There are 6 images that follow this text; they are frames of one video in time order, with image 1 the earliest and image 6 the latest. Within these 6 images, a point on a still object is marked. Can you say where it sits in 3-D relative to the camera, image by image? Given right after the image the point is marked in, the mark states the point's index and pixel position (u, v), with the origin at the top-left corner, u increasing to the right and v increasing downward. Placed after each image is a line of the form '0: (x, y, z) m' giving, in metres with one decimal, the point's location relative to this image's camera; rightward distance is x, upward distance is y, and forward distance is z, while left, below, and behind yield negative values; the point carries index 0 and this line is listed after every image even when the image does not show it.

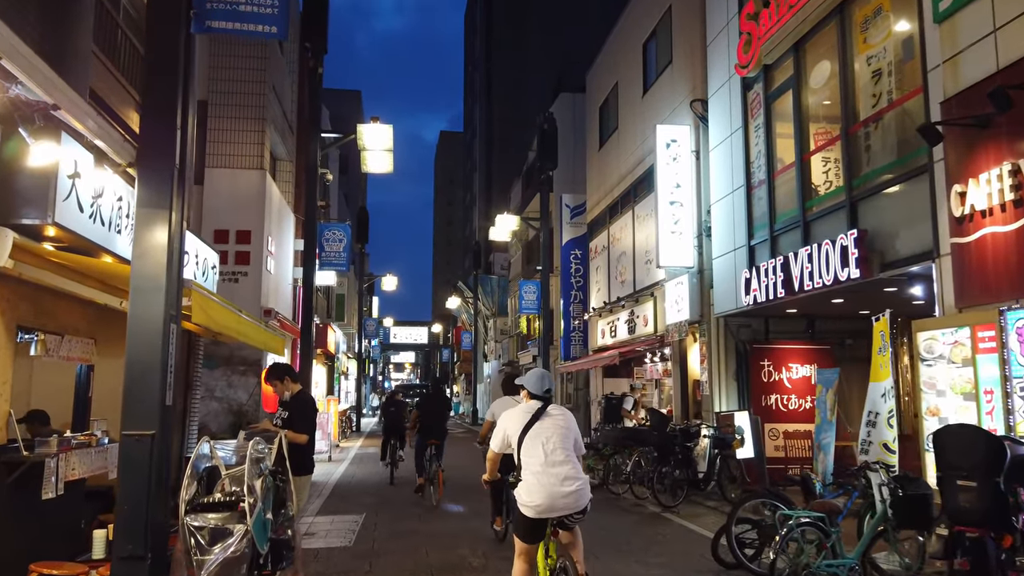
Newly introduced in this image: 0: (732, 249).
0: (+3.5, +0.6, +12.6) m
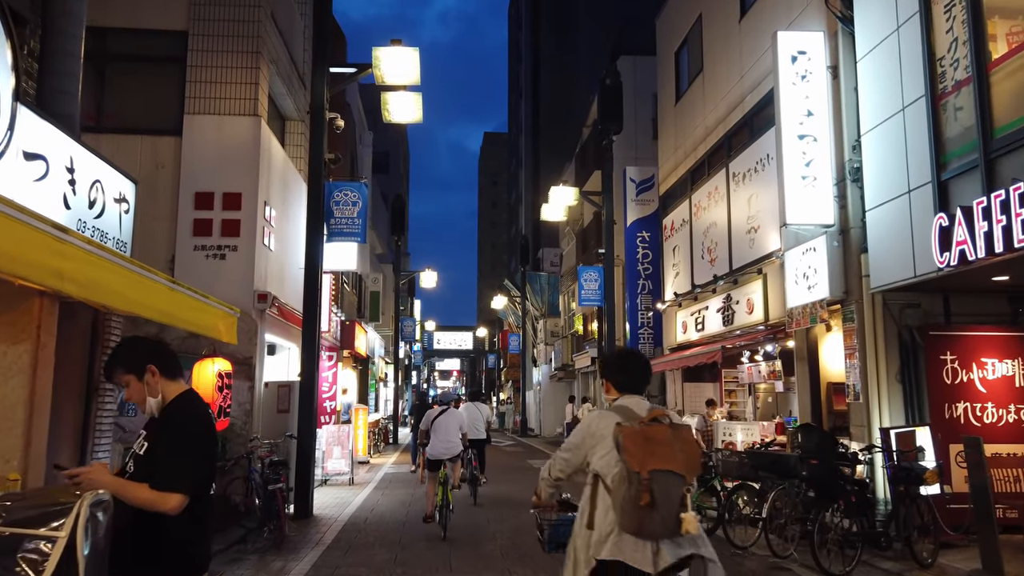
0: (+4.4, +1.1, +8.8) m
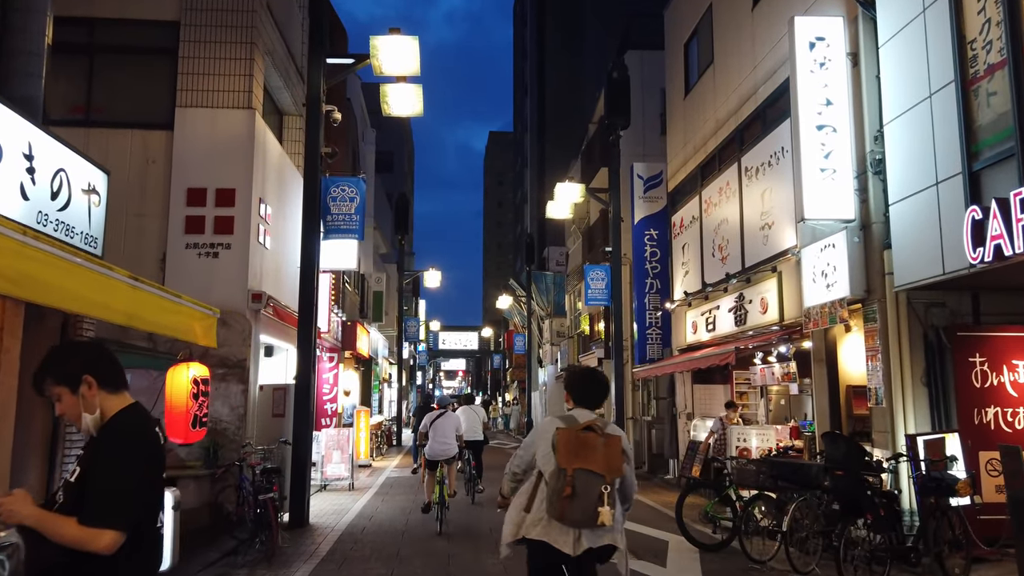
0: (+4.4, +1.1, +8.3) m
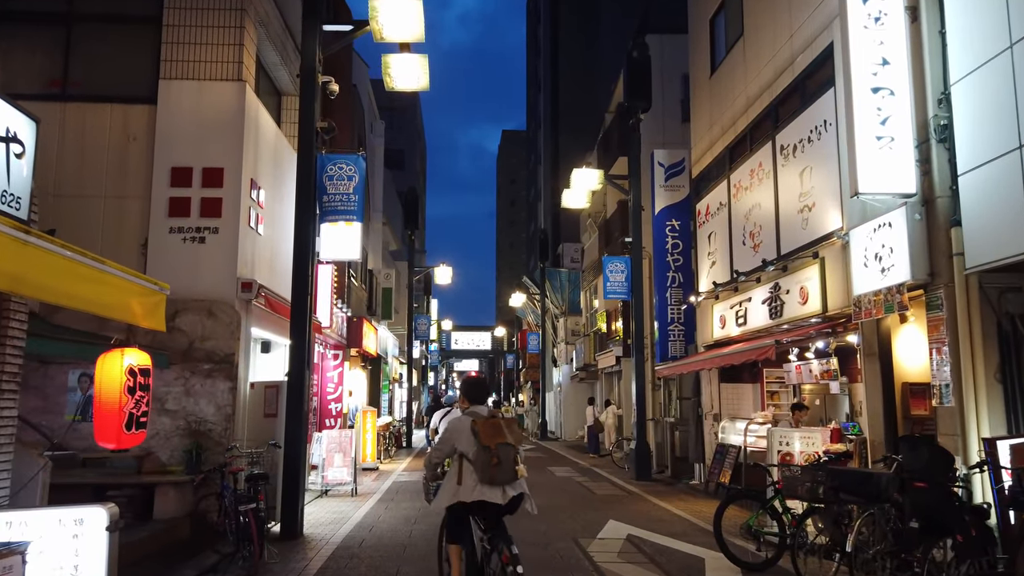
0: (+4.5, +1.3, +7.2) m
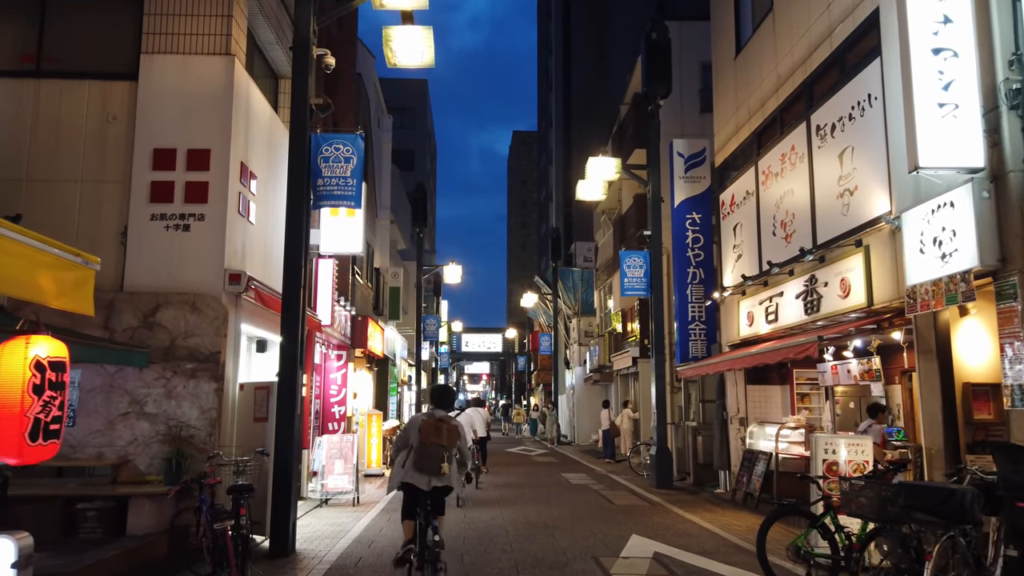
0: (+4.6, +1.4, +6.2) m
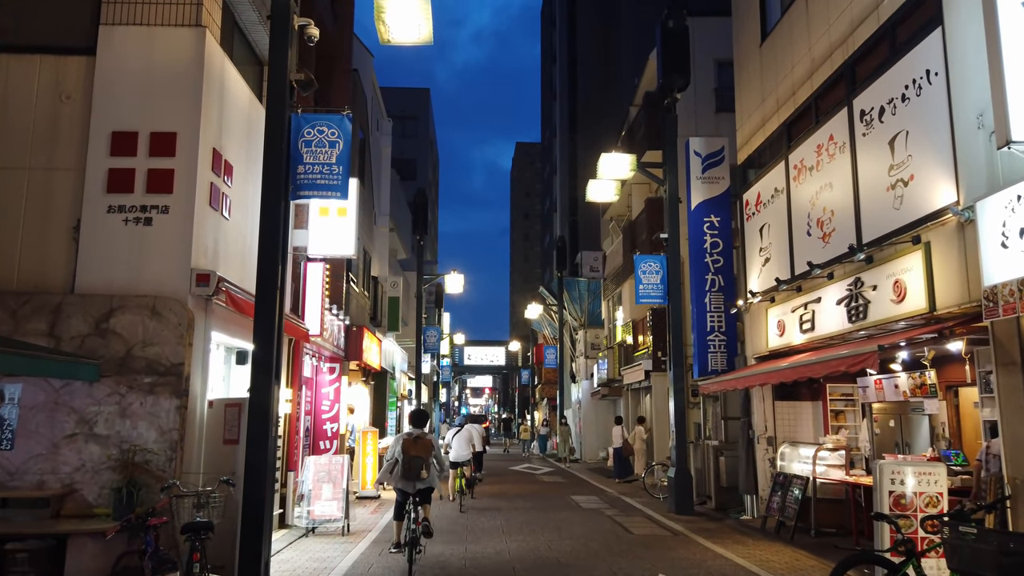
0: (+4.7, +1.4, +5.0) m
